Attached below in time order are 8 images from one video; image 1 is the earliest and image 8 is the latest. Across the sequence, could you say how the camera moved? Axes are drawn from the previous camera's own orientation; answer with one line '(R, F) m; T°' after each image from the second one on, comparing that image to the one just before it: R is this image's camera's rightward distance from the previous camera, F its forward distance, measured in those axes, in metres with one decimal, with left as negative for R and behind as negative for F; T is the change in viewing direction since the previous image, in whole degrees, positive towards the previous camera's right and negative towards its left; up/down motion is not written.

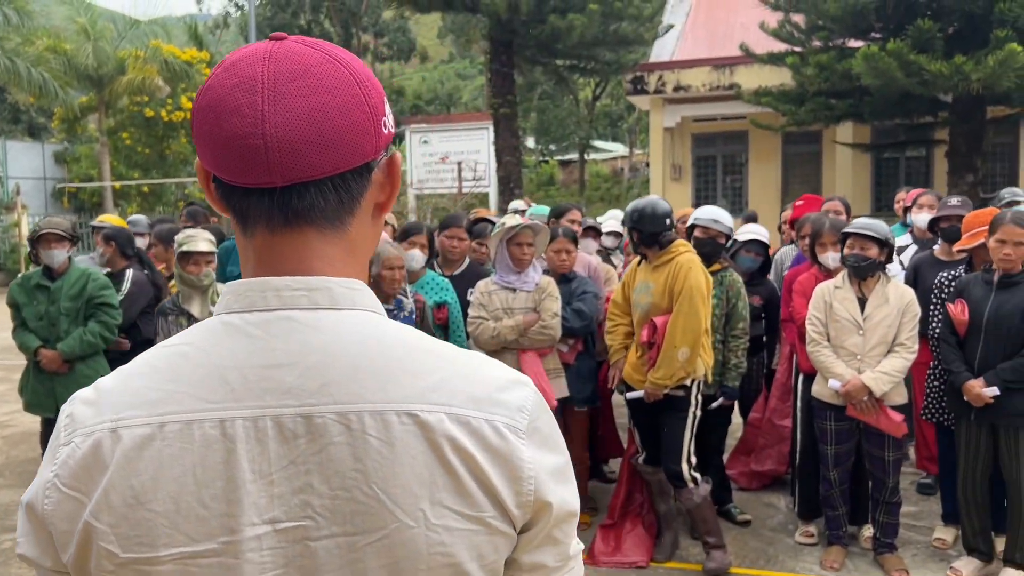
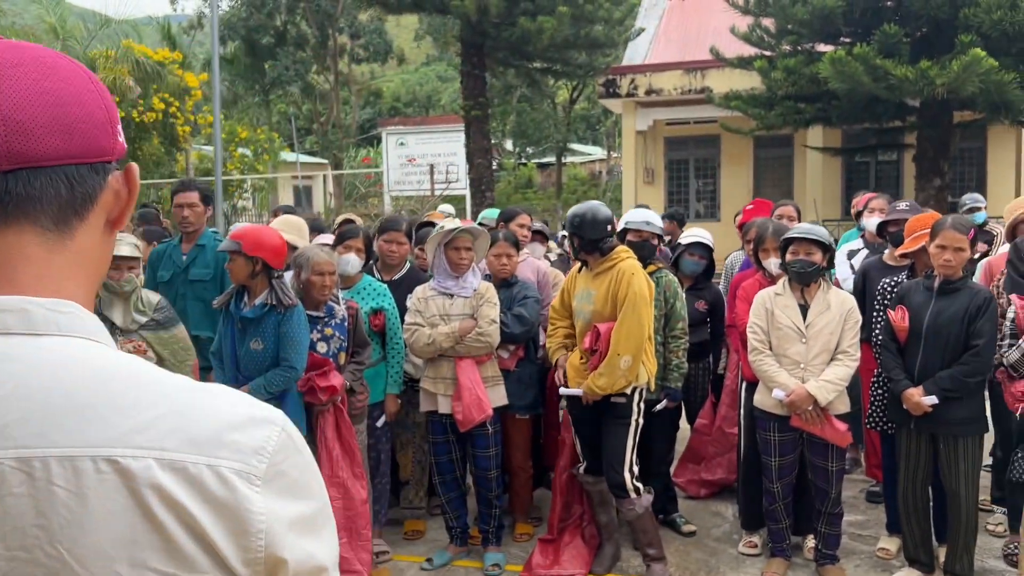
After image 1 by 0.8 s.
(+0.2, +0.1) m; +1°
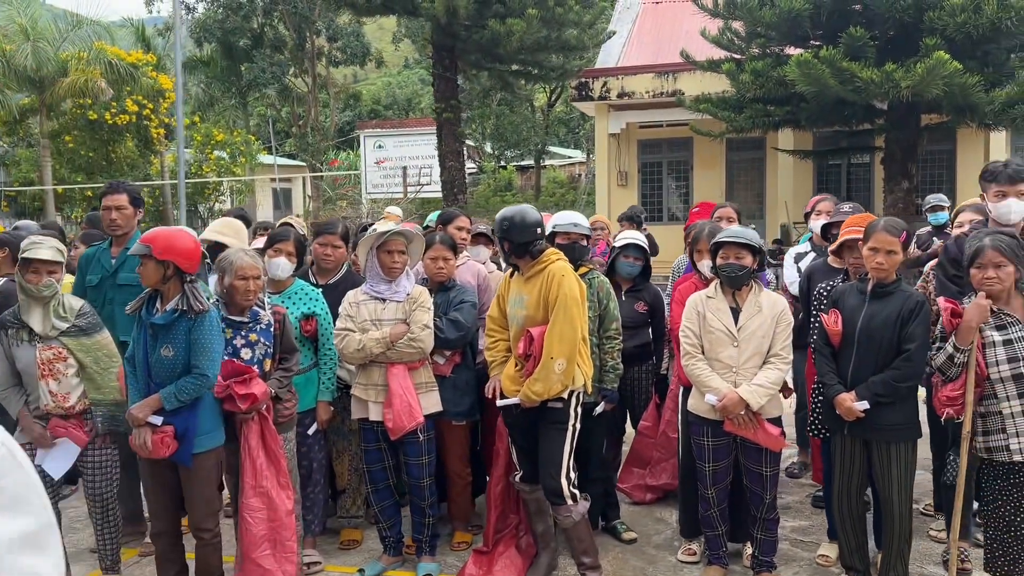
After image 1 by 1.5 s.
(+0.3, +0.1) m; +1°
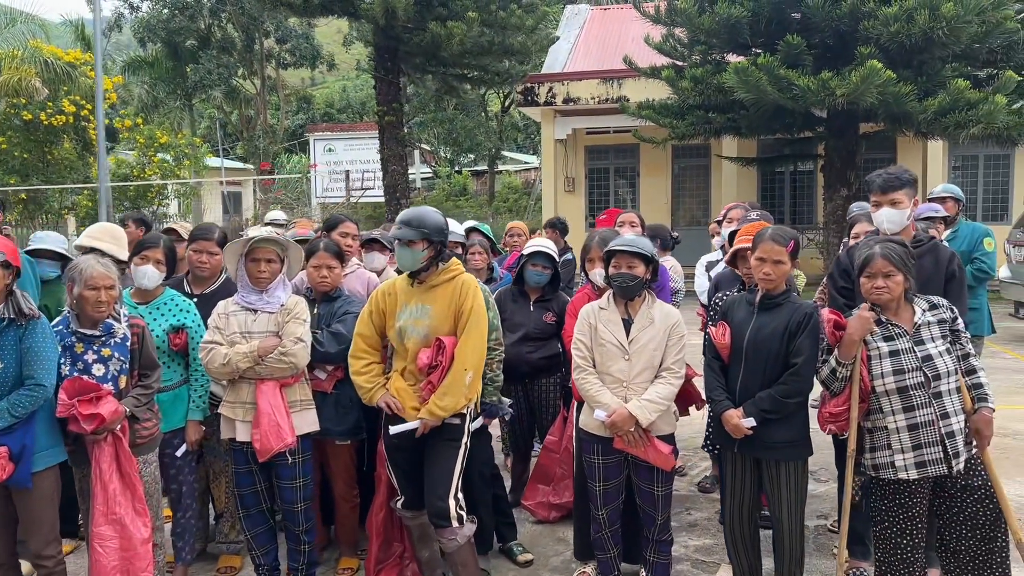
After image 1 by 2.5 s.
(+0.4, +0.2) m; +3°
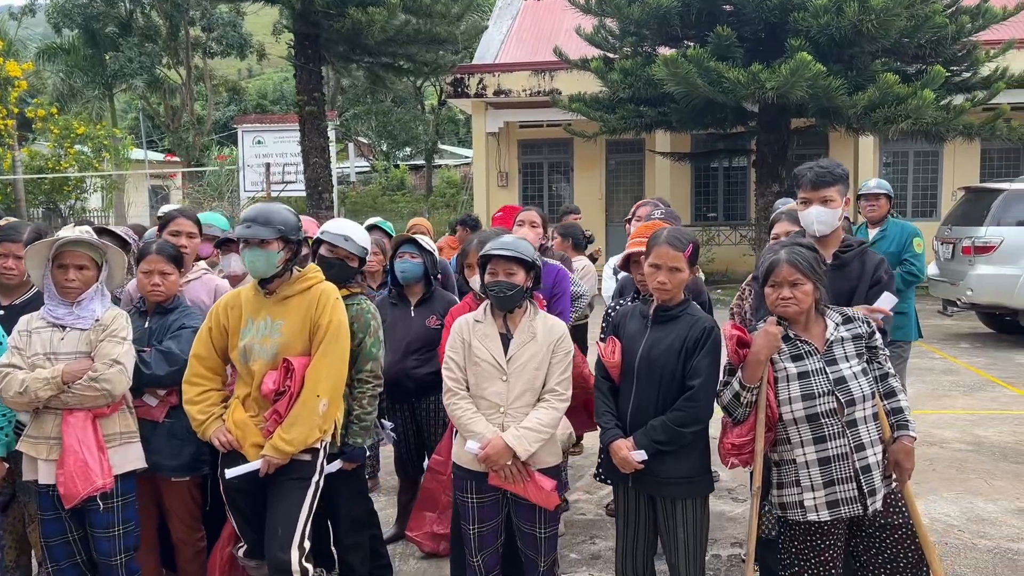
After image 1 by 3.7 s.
(+0.3, +0.5) m; +4°
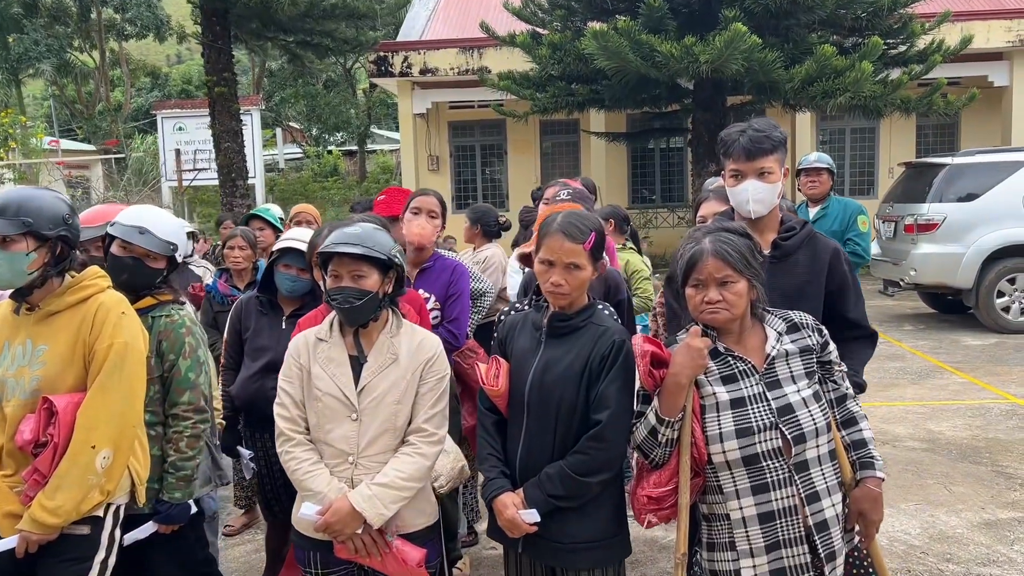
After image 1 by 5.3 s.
(+0.3, +0.8) m; +4°
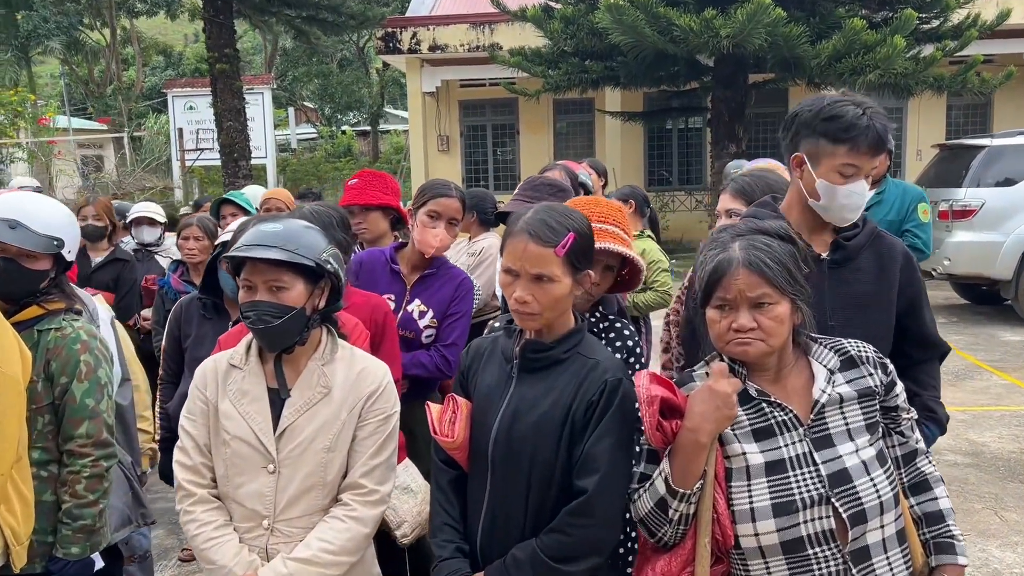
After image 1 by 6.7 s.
(+0.1, +0.5) m; -1°
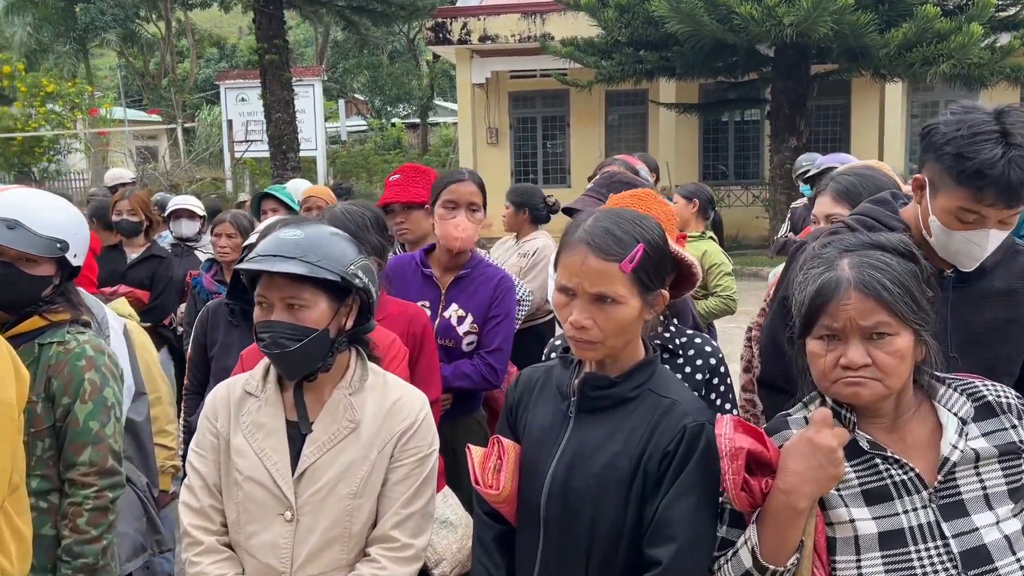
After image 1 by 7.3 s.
(0.0, +0.3) m; -3°
